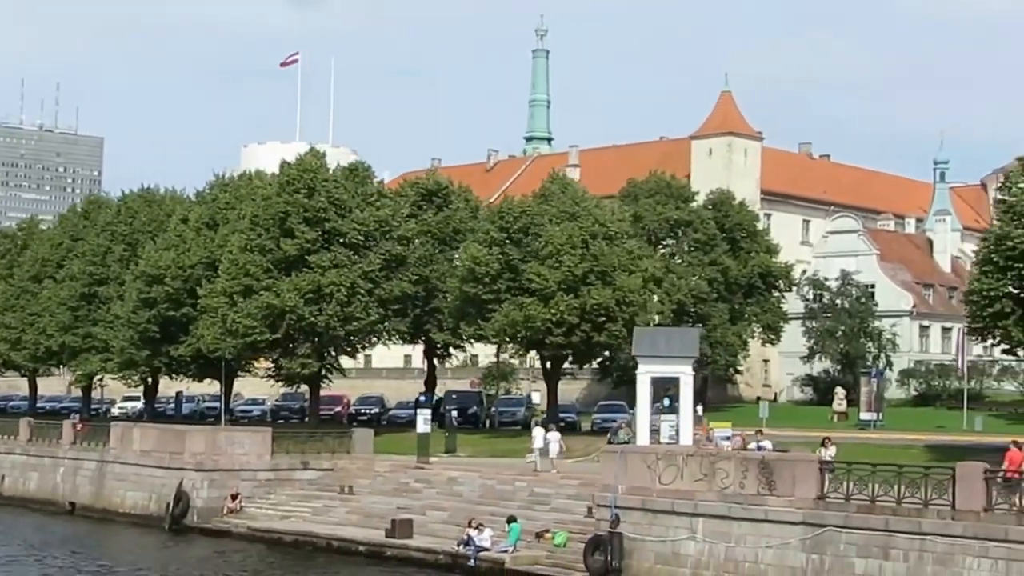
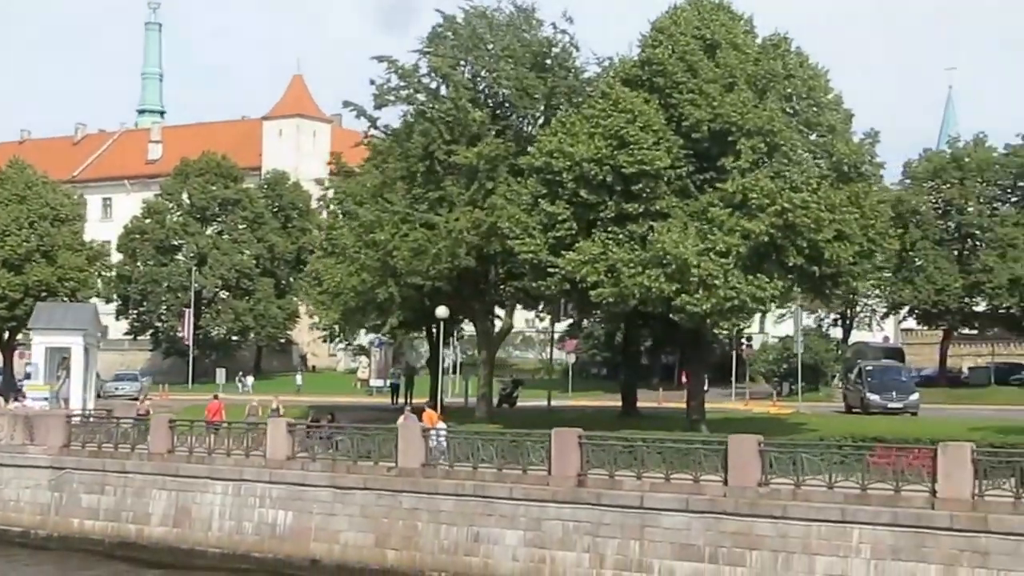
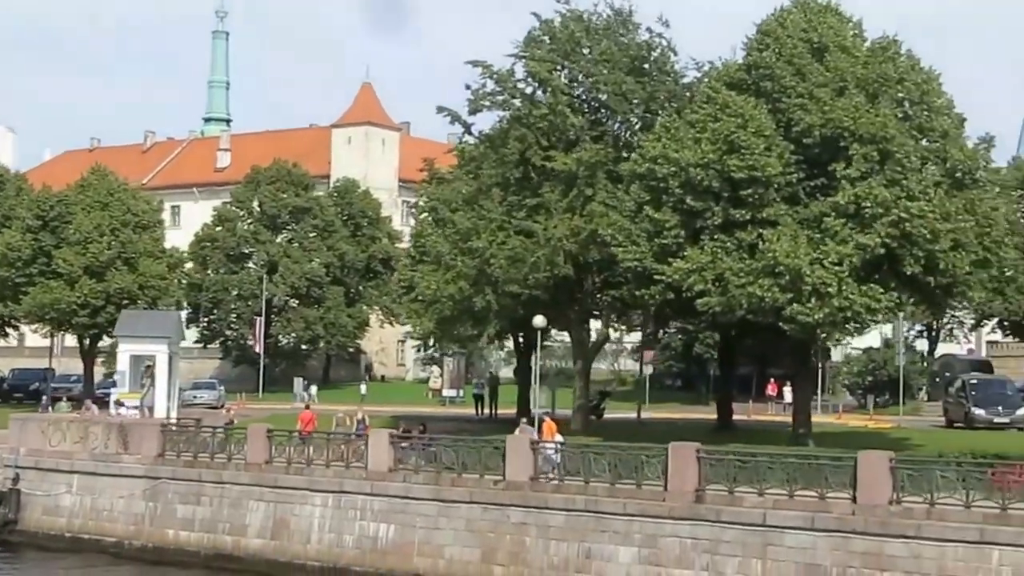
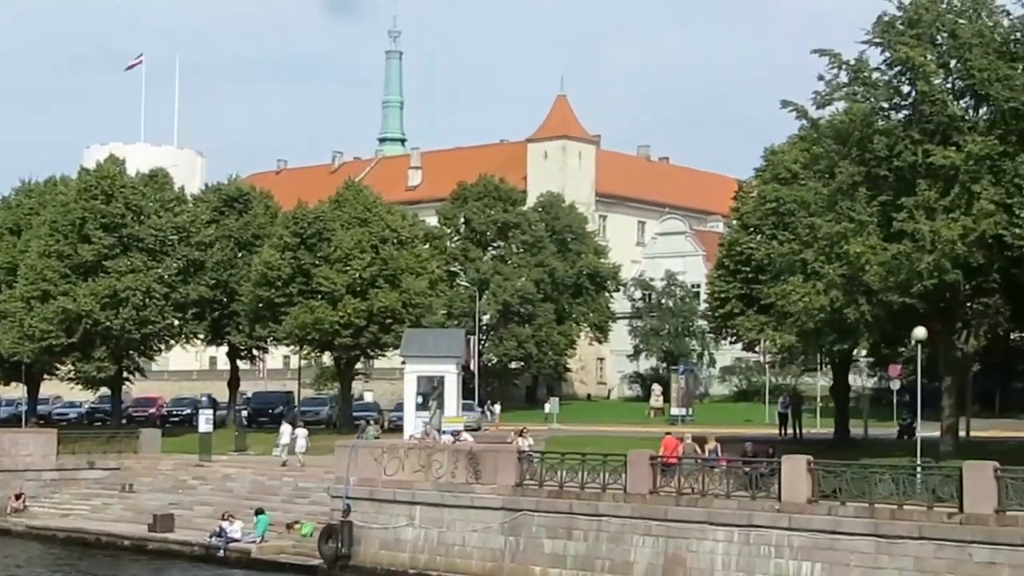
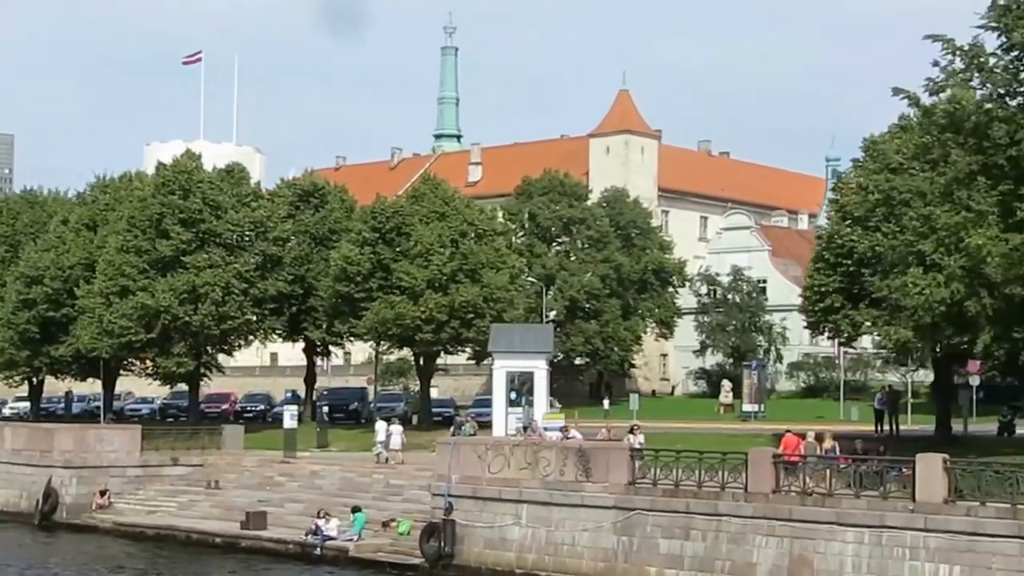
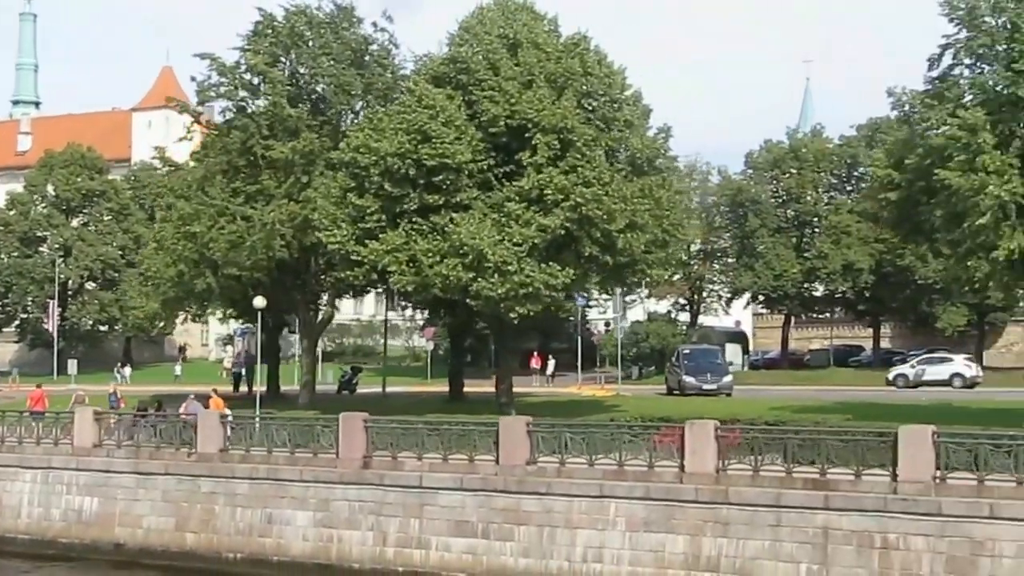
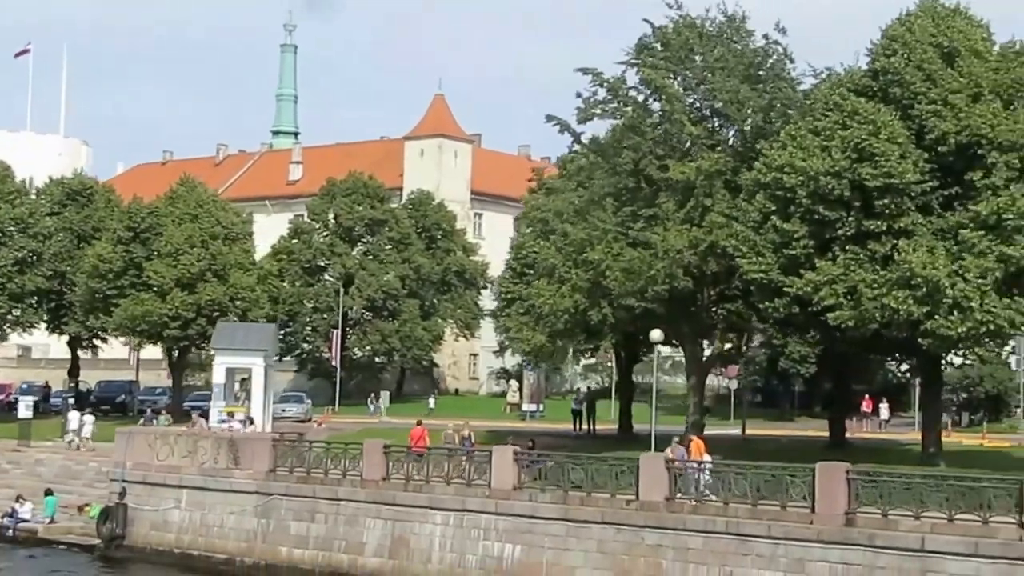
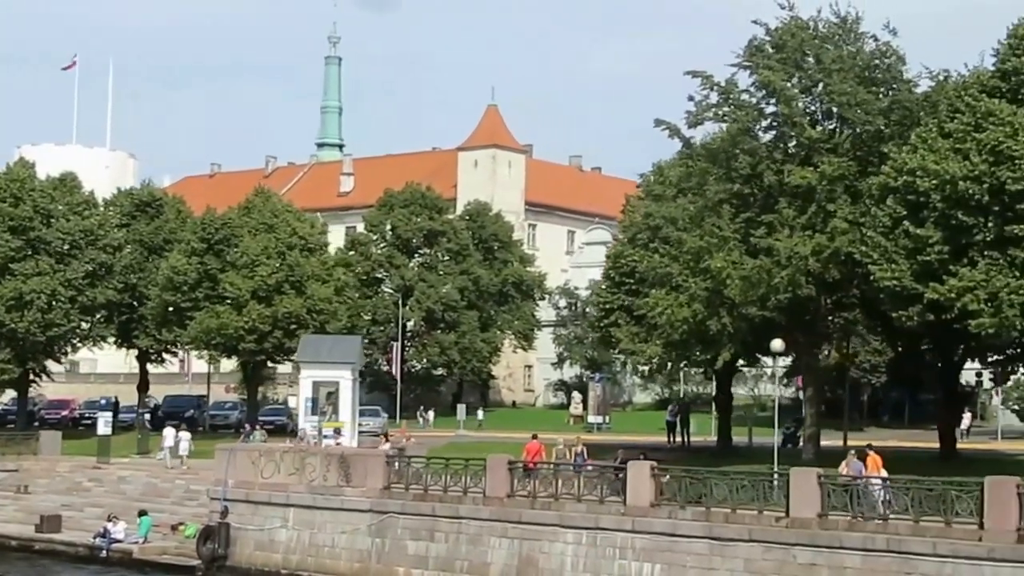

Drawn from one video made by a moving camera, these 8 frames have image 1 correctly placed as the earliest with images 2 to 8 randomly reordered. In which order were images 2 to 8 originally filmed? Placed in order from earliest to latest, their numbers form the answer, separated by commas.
5, 4, 8, 7, 3, 2, 6
